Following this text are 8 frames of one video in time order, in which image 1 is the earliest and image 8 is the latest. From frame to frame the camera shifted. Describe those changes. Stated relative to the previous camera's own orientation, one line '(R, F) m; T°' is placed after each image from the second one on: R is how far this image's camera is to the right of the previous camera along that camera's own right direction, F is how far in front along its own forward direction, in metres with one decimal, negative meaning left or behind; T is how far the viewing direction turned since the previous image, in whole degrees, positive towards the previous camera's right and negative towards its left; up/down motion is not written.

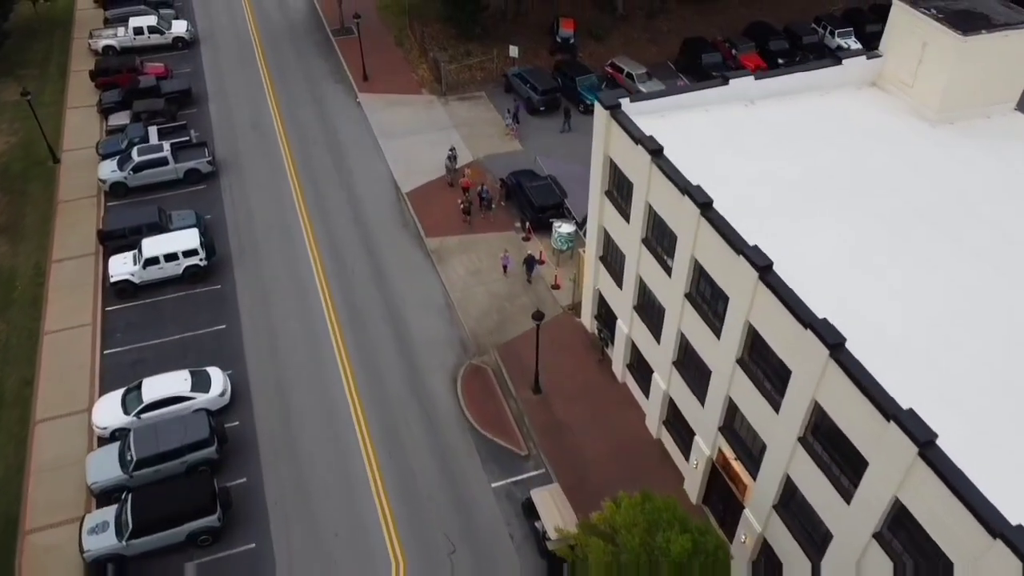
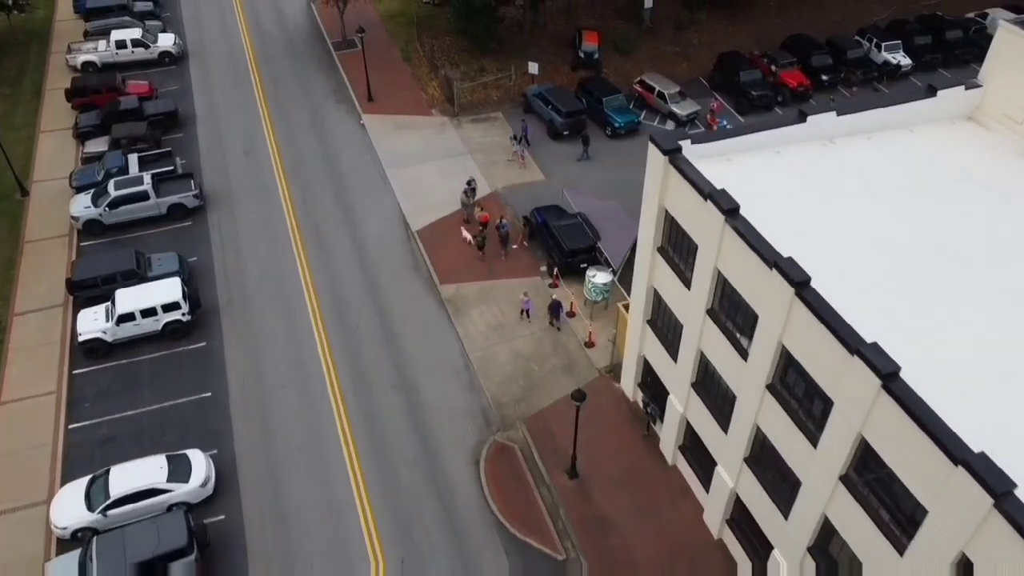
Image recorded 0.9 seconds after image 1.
(-0.9, +3.7) m; 0°
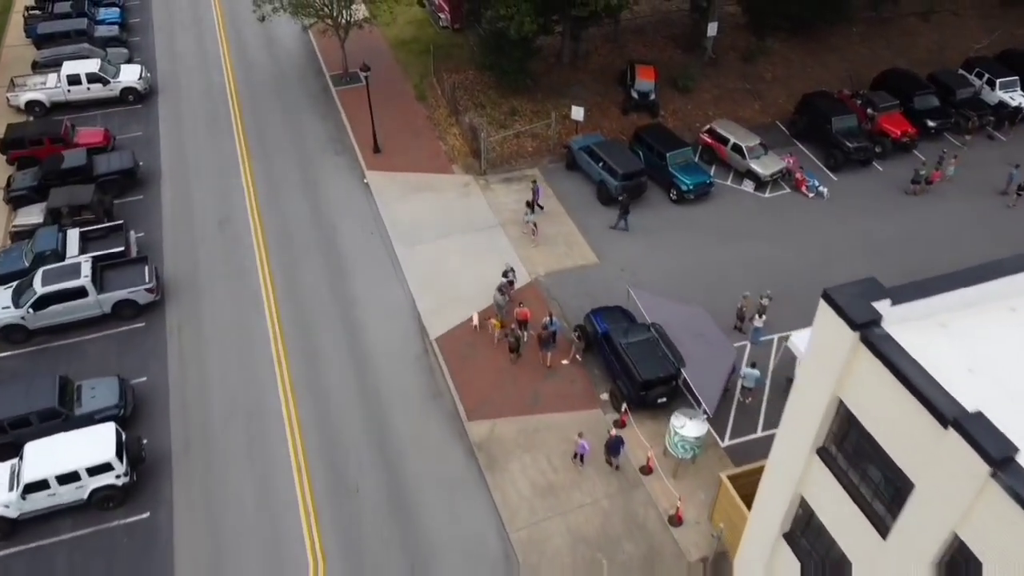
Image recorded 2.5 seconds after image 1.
(-1.2, +7.0) m; 0°
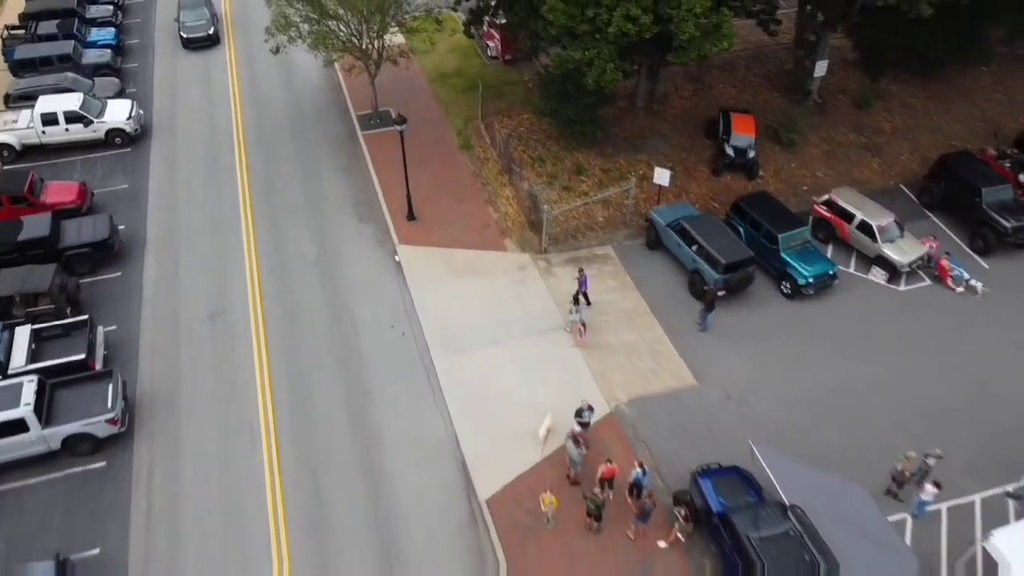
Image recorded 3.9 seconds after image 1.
(-1.3, +5.9) m; -2°
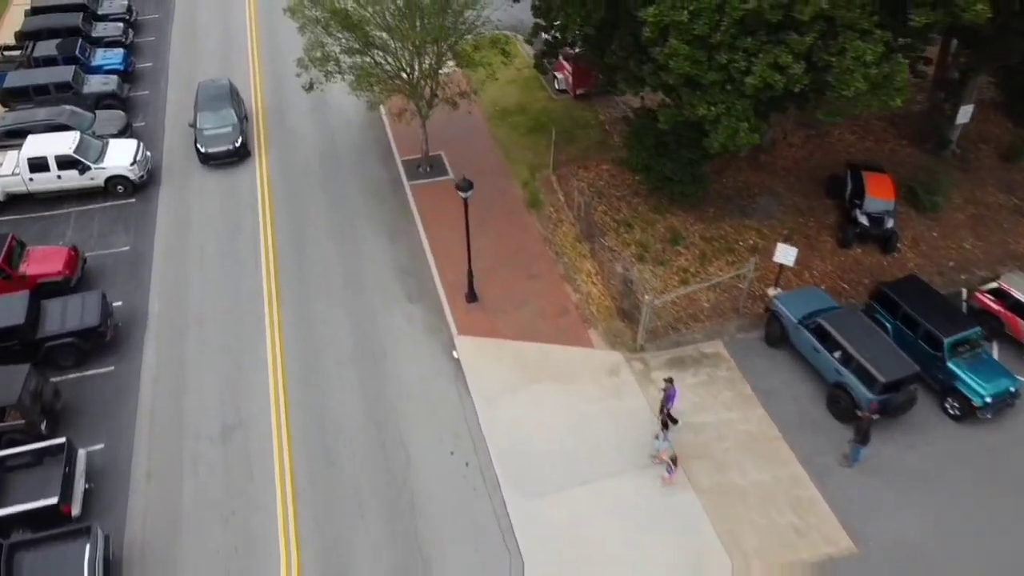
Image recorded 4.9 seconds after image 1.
(-1.6, +4.7) m; -1°
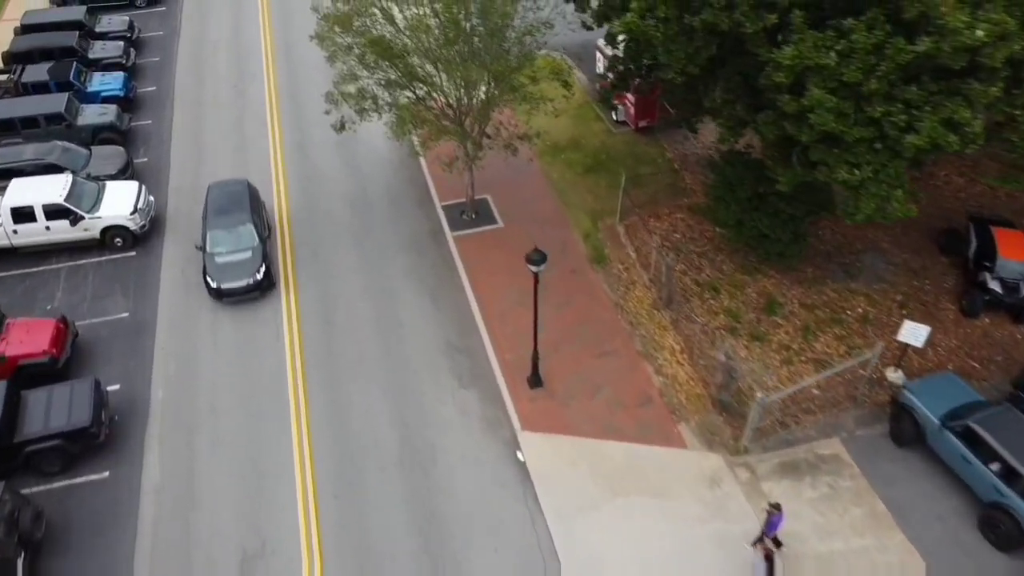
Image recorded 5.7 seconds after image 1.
(-1.4, +3.2) m; 0°
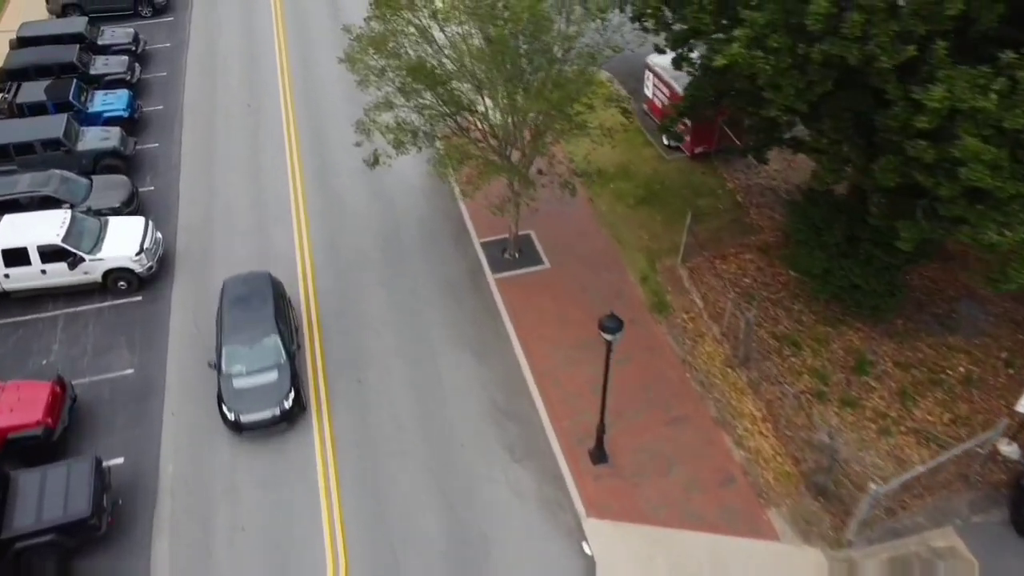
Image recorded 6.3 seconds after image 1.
(-1.1, +2.1) m; 0°
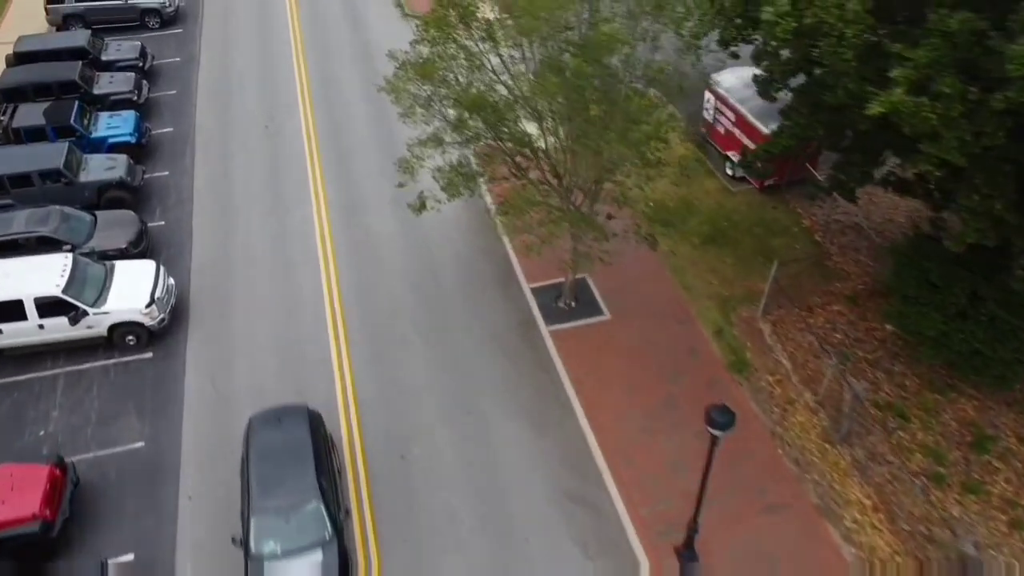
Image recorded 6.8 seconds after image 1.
(-1.1, +2.1) m; 0°
